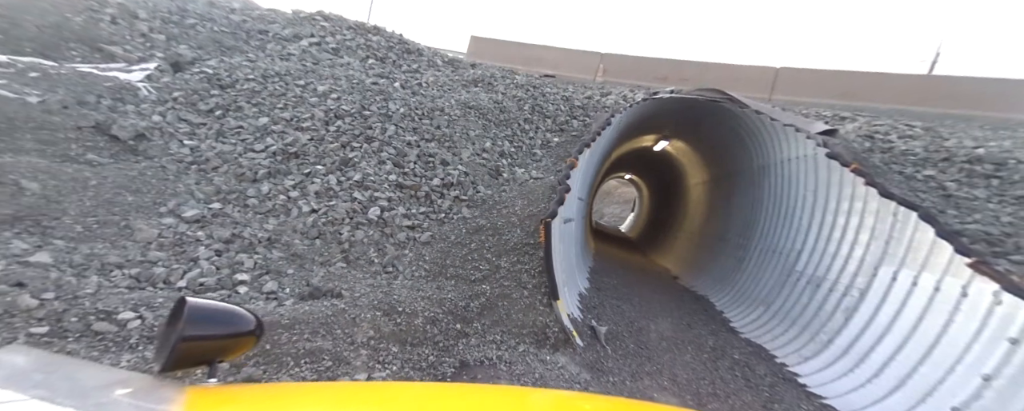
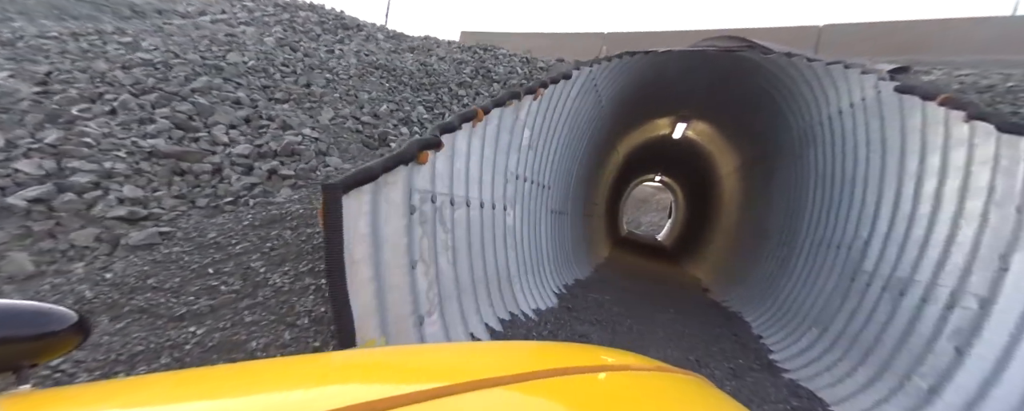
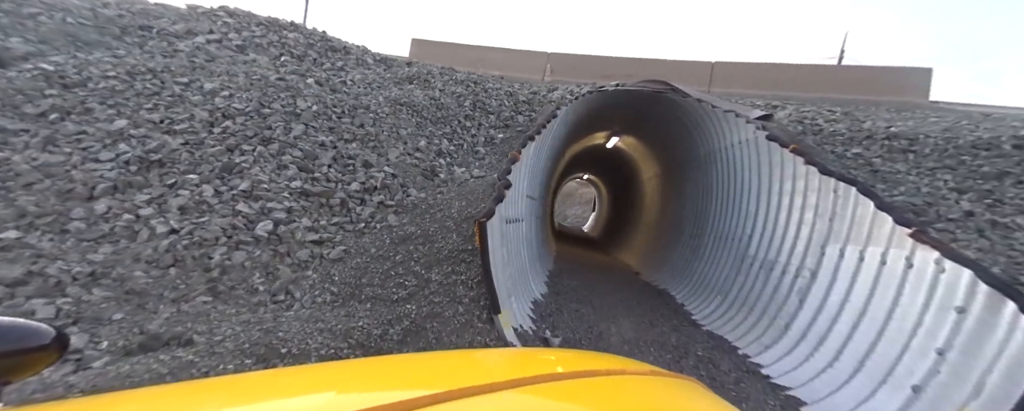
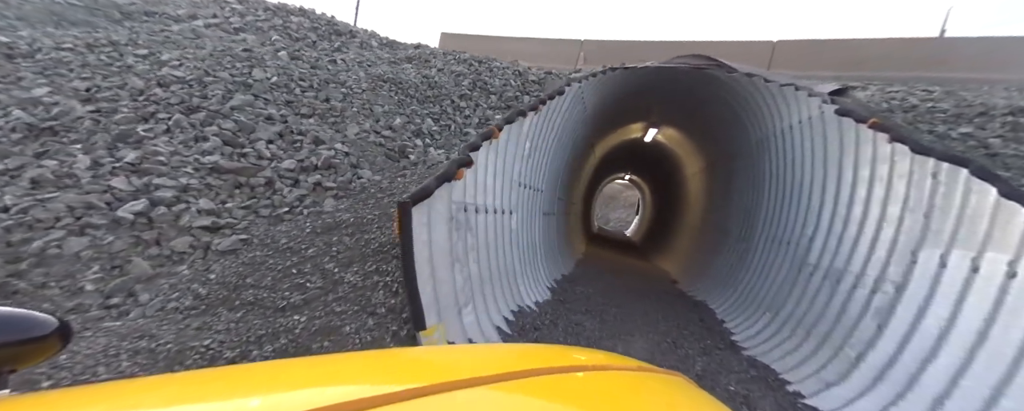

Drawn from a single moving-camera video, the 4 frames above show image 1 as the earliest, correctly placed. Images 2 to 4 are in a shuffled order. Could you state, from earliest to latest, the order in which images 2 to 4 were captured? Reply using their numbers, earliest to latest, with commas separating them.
3, 4, 2
